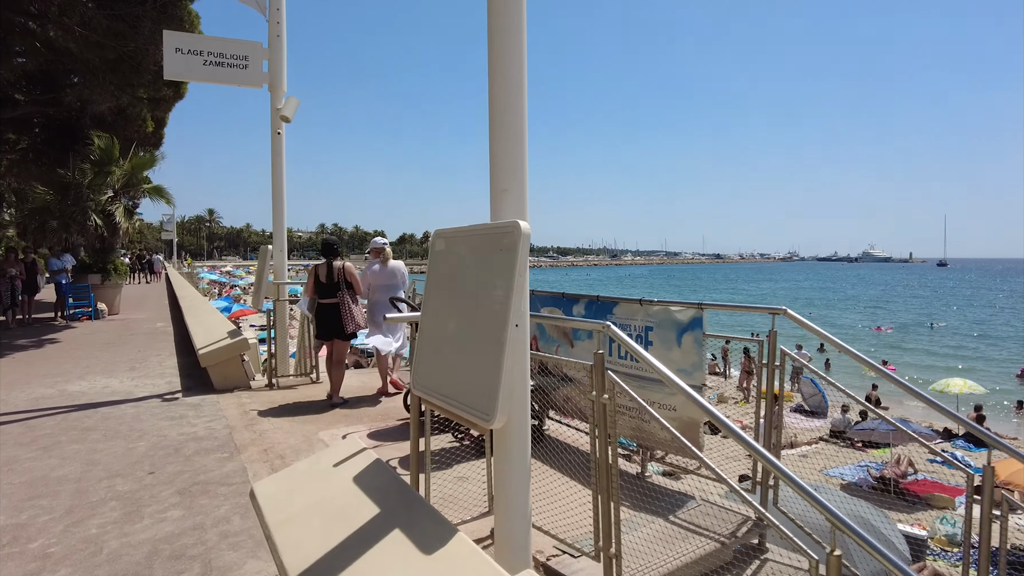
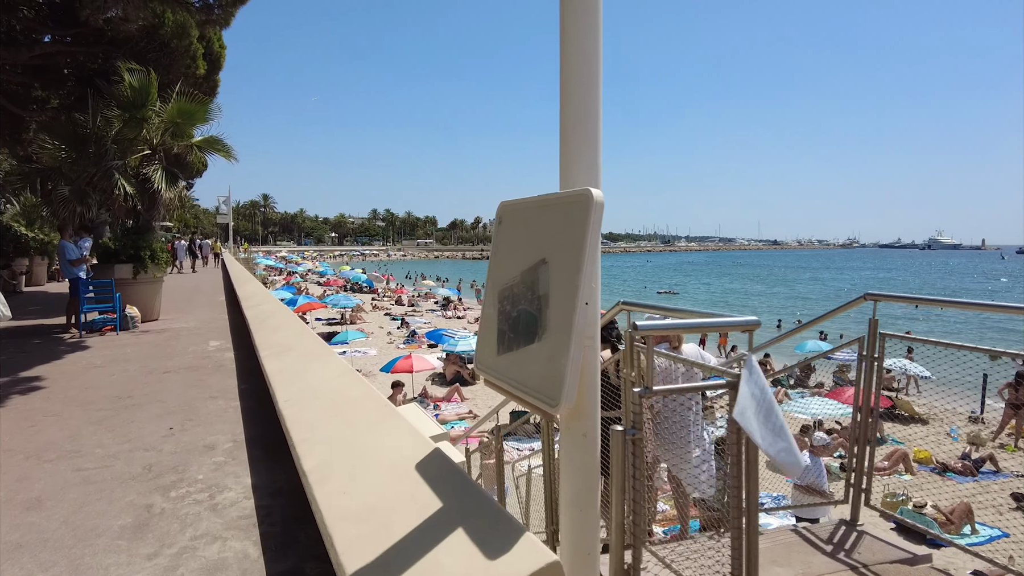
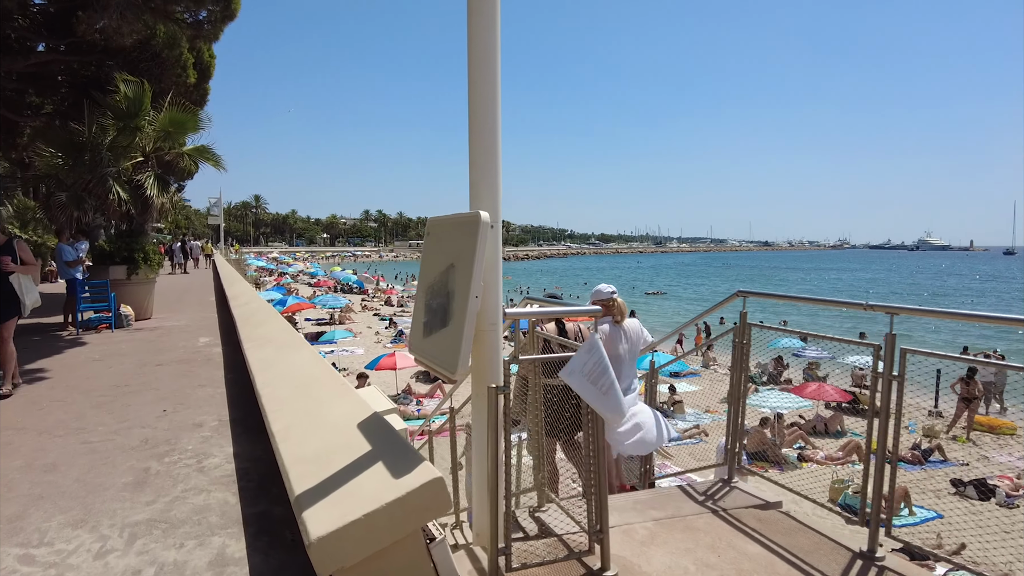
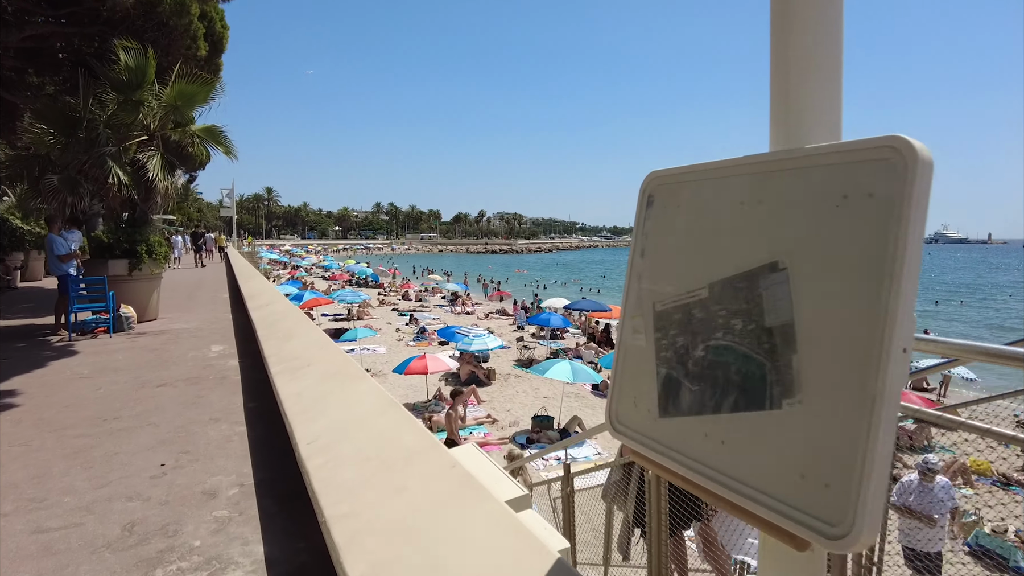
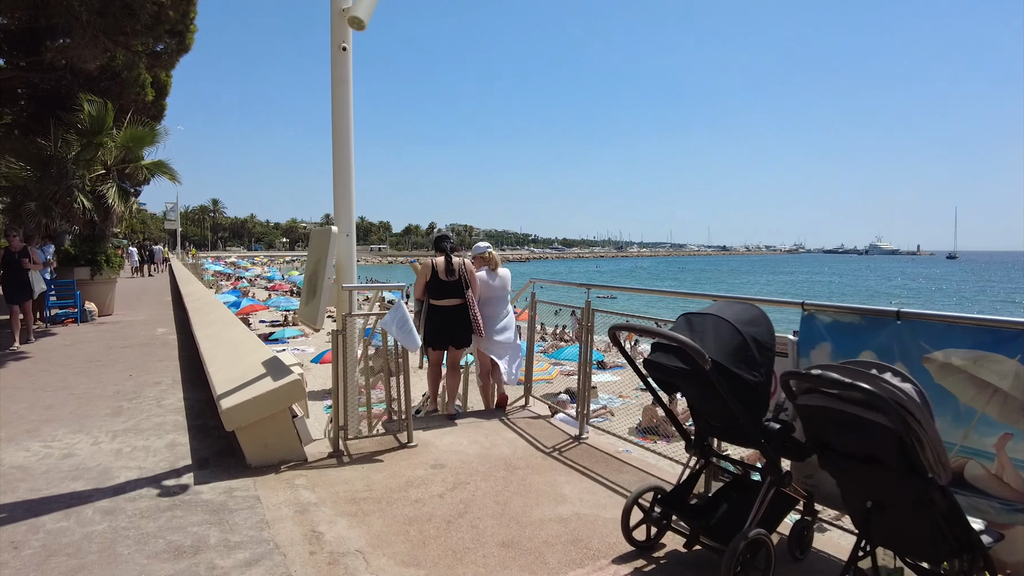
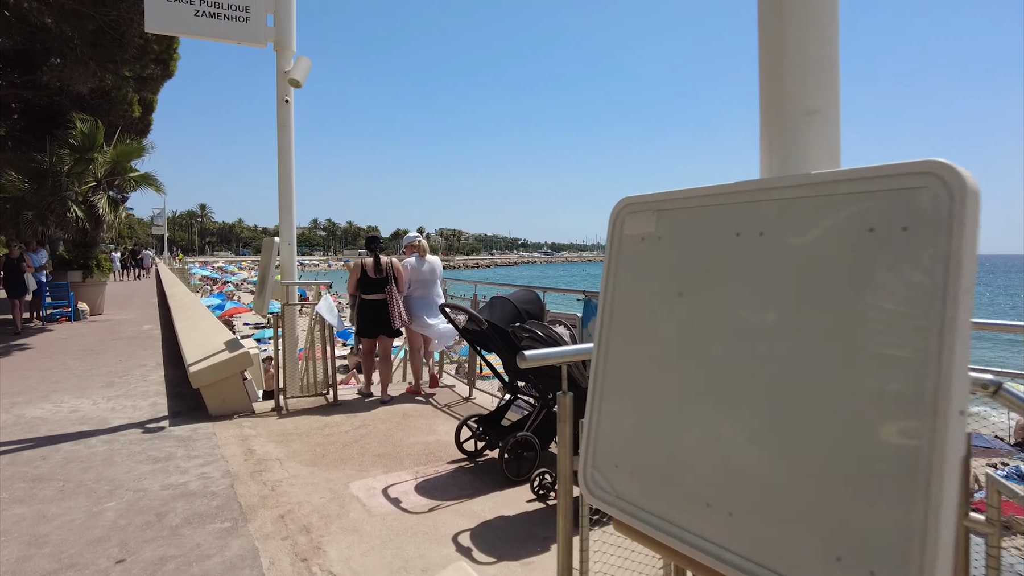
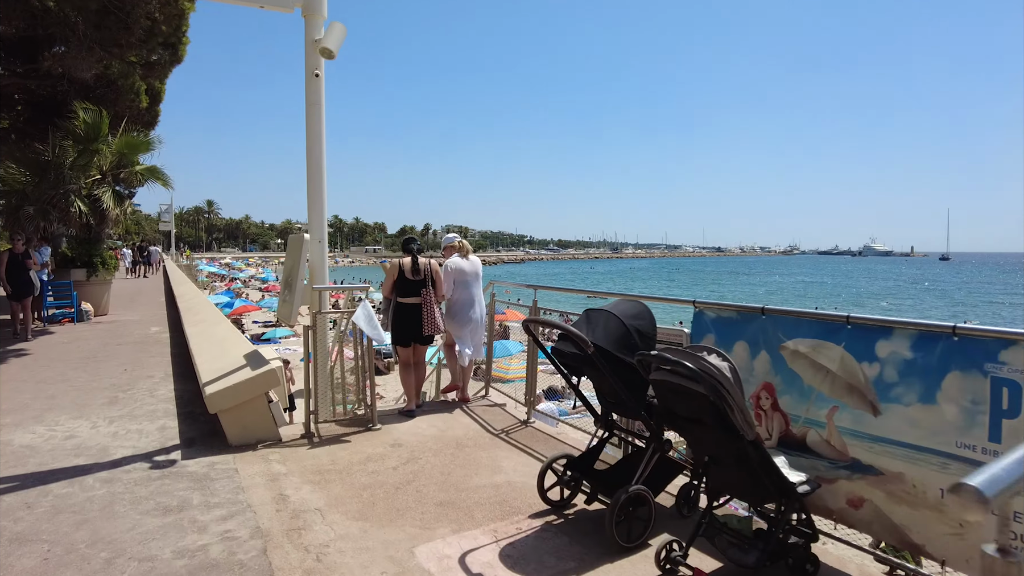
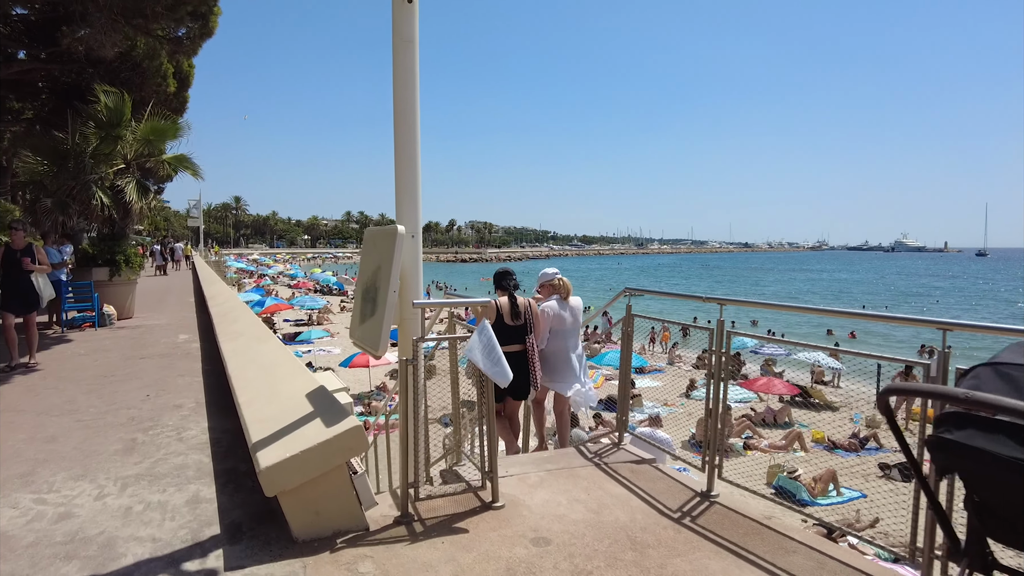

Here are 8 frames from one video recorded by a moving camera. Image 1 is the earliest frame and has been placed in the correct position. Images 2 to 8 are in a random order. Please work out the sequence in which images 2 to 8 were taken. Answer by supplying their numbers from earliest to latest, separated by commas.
6, 7, 5, 8, 3, 2, 4
